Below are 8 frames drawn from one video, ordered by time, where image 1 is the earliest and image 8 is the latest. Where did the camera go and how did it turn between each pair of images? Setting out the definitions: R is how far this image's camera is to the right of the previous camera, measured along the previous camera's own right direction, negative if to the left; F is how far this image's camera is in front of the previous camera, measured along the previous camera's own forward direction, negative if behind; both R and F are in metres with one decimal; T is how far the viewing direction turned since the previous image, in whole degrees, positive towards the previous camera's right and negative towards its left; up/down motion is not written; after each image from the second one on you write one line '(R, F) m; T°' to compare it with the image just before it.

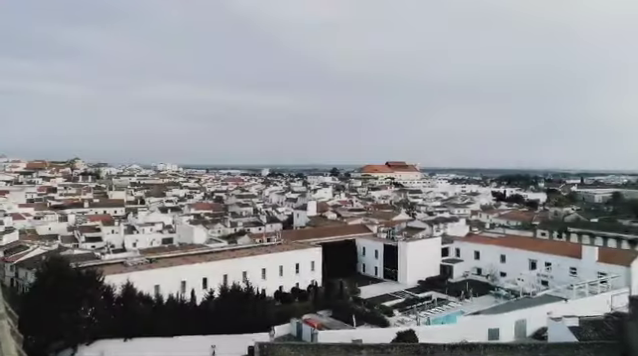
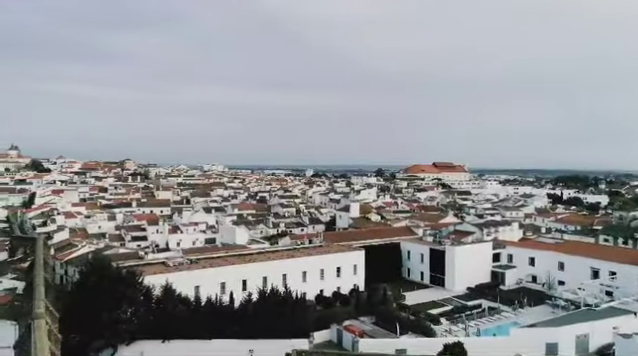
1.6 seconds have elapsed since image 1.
(+0.2, +1.0) m; -5°
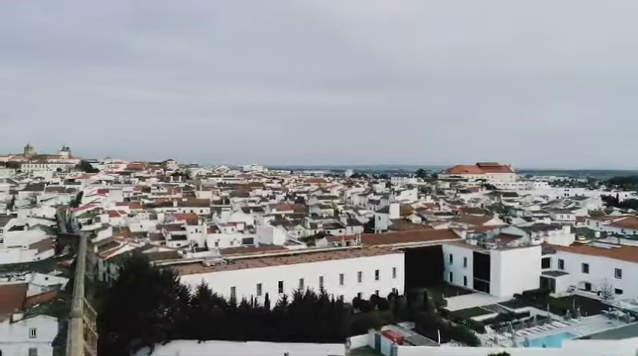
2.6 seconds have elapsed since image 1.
(+0.1, +0.8) m; -4°
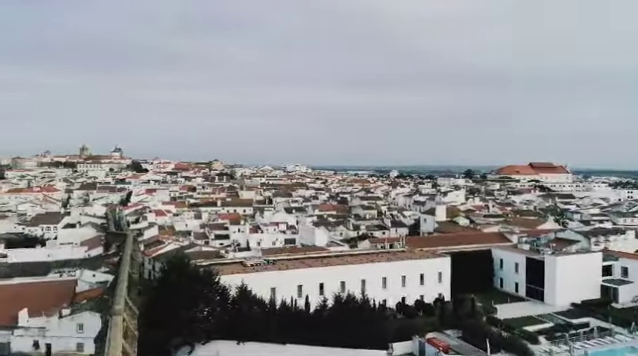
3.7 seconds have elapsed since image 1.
(+0.1, +0.8) m; -4°
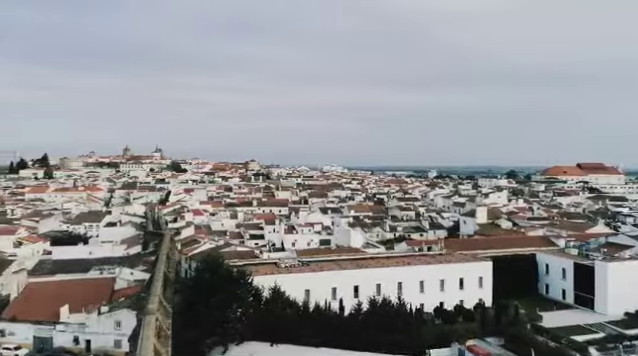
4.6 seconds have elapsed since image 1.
(0.0, +0.7) m; -4°
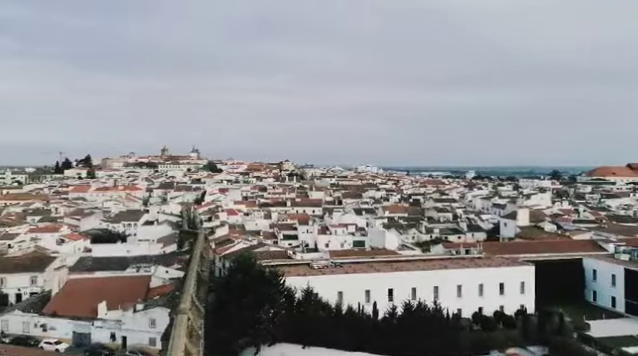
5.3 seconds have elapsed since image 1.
(0.0, +0.6) m; -3°
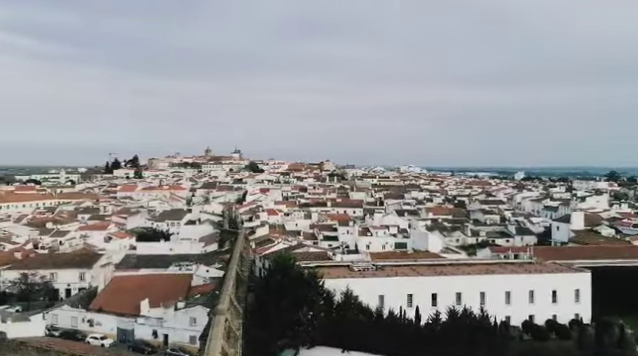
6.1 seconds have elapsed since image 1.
(0.0, +0.8) m; -4°
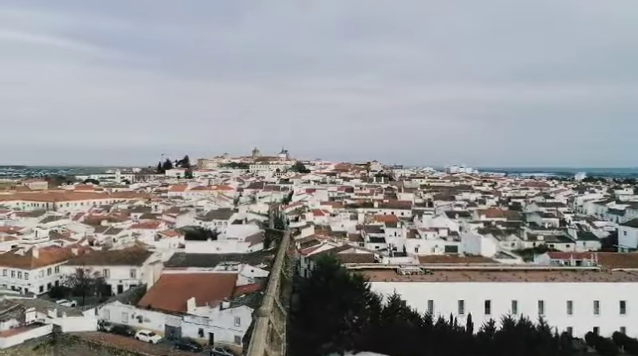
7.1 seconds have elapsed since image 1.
(-0.1, +1.0) m; -5°
